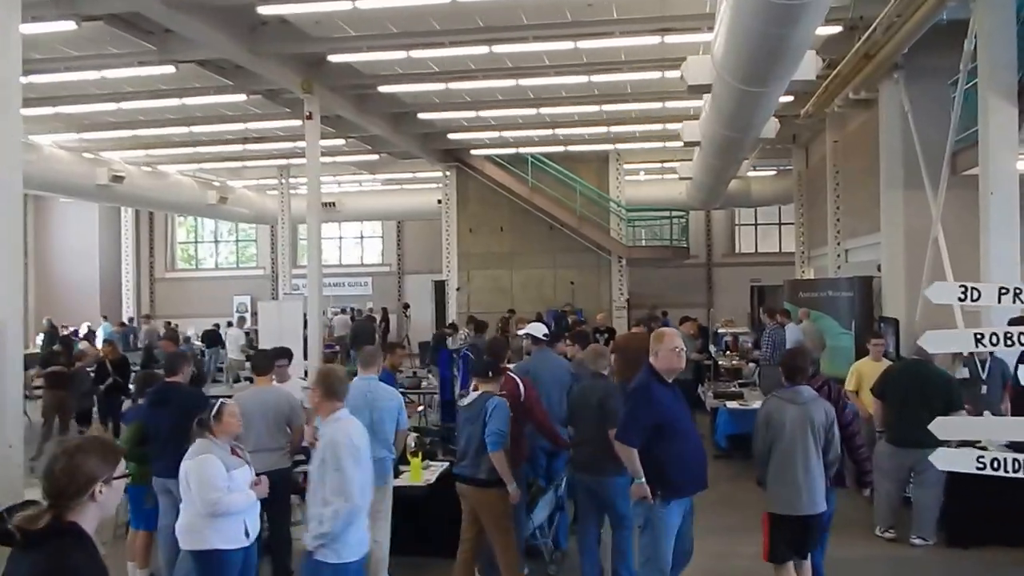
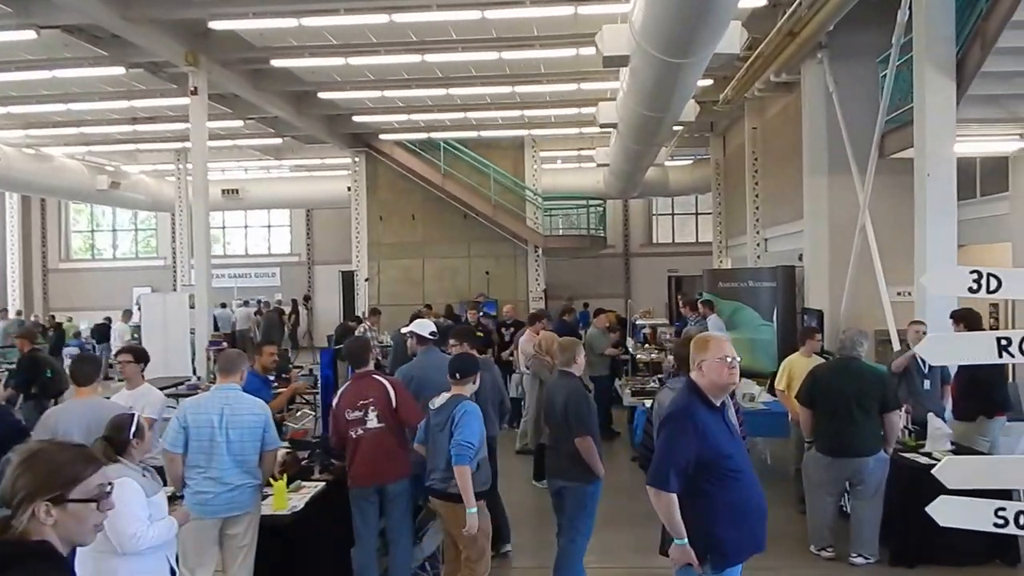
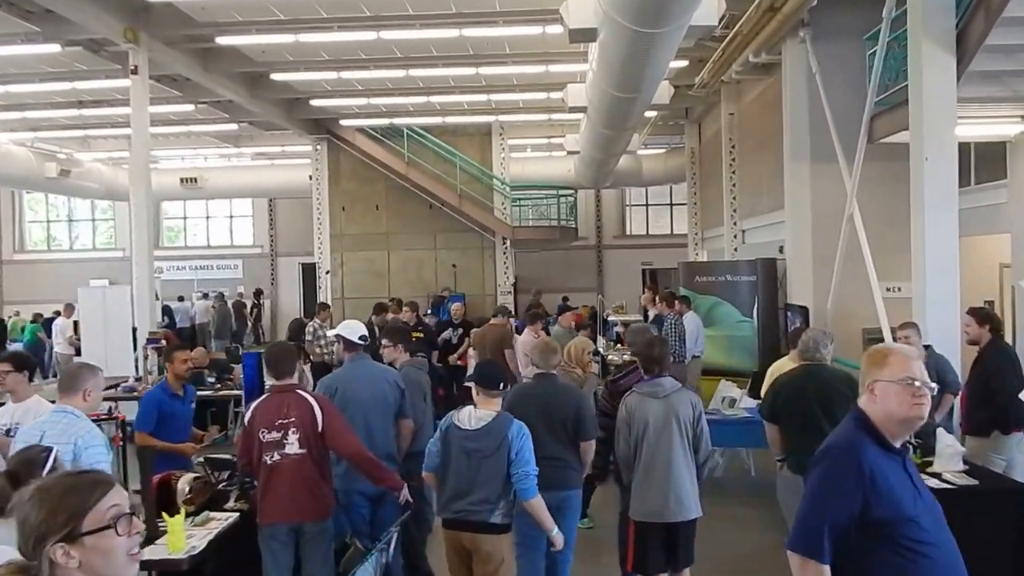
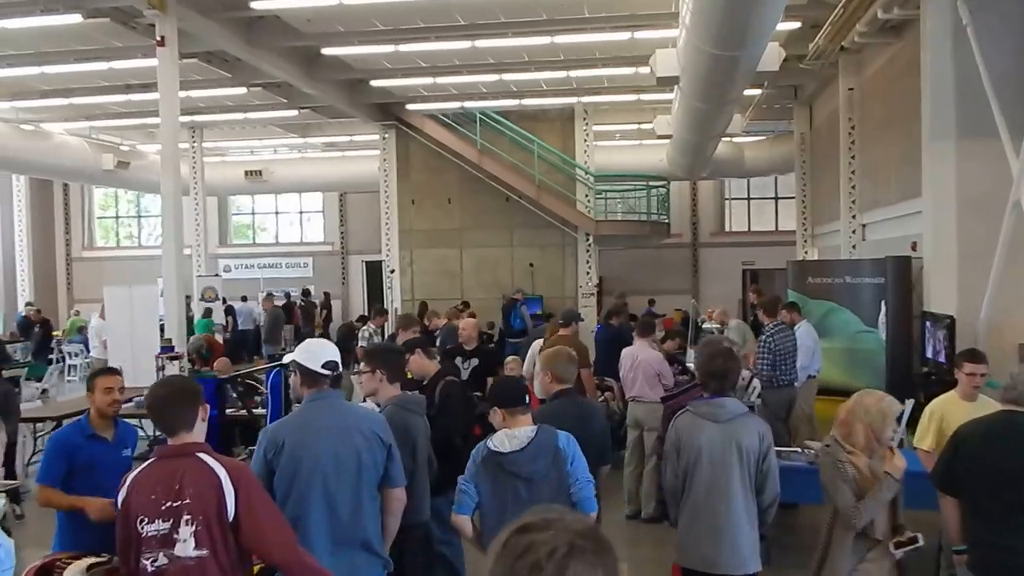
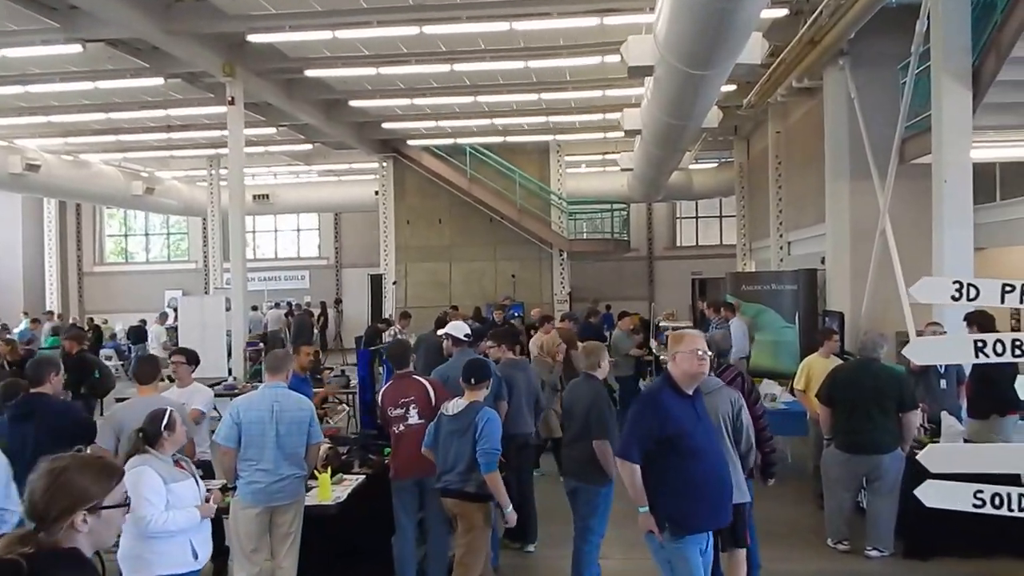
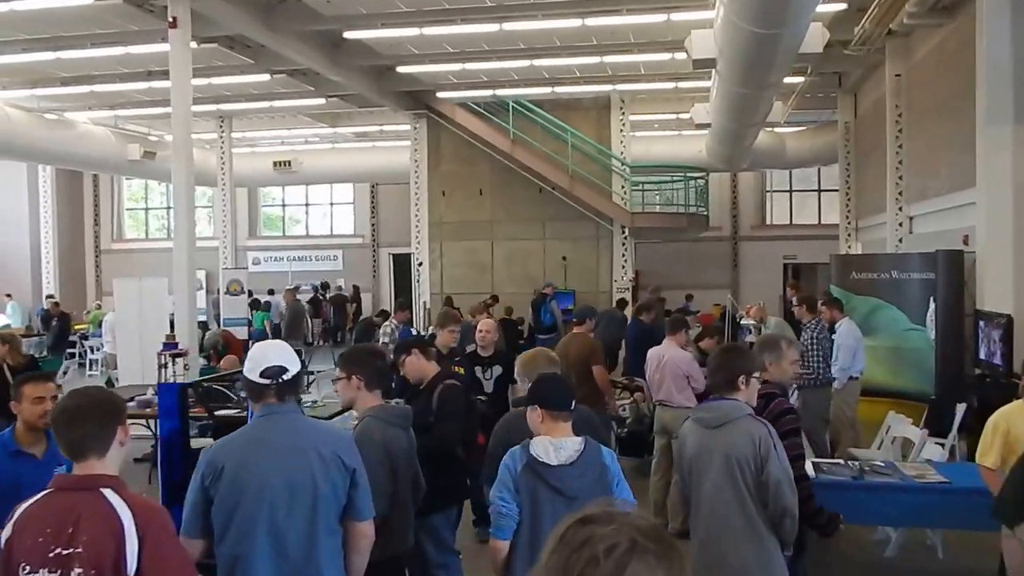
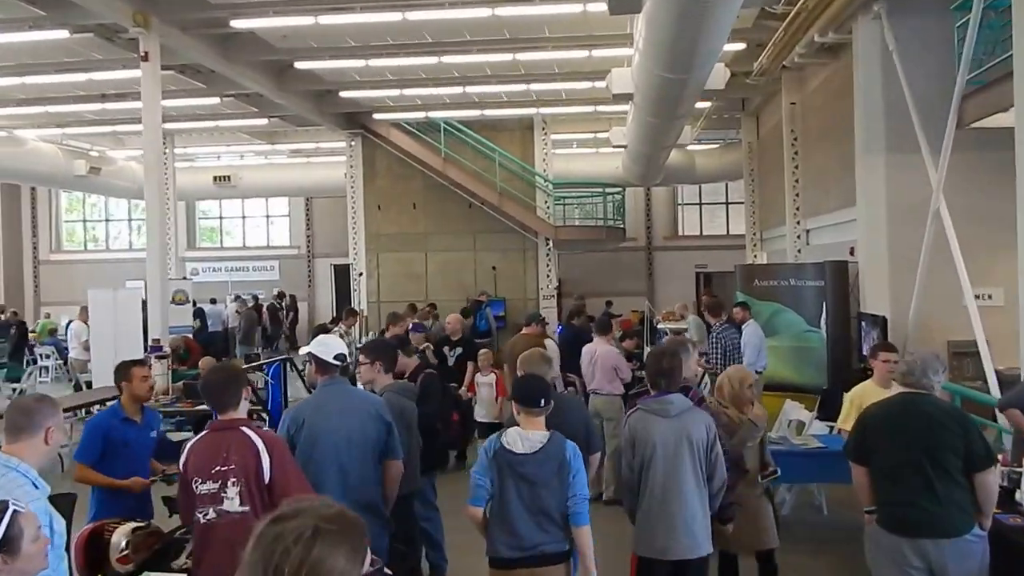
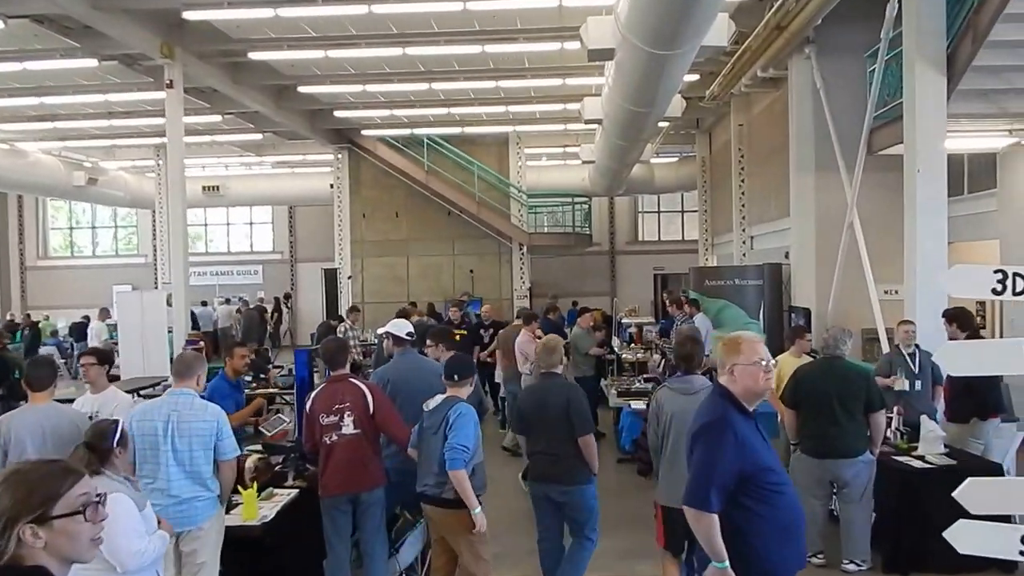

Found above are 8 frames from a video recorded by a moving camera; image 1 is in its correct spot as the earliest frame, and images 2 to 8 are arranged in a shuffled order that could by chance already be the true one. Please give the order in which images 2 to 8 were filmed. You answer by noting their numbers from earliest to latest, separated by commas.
5, 2, 8, 3, 7, 4, 6
